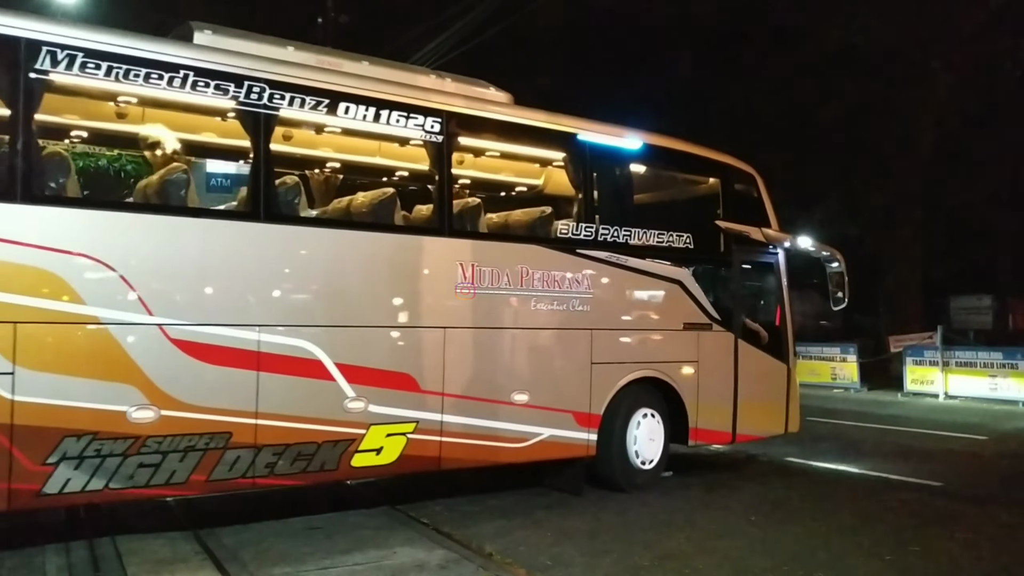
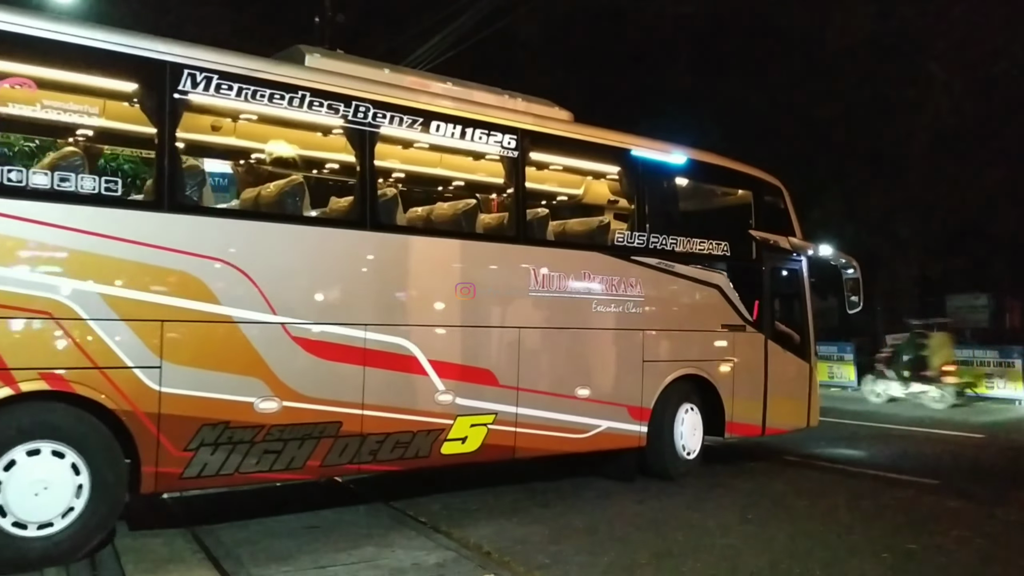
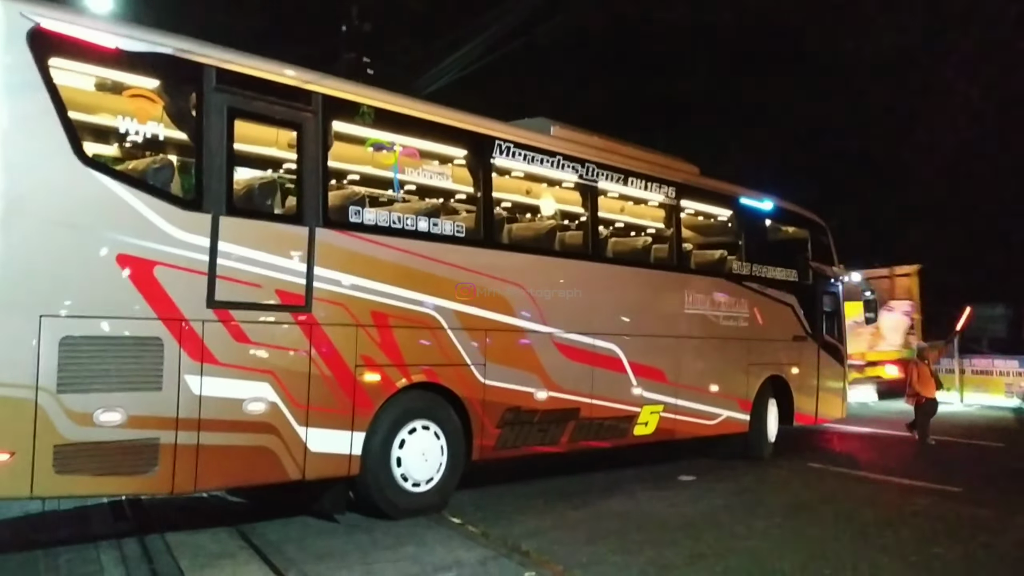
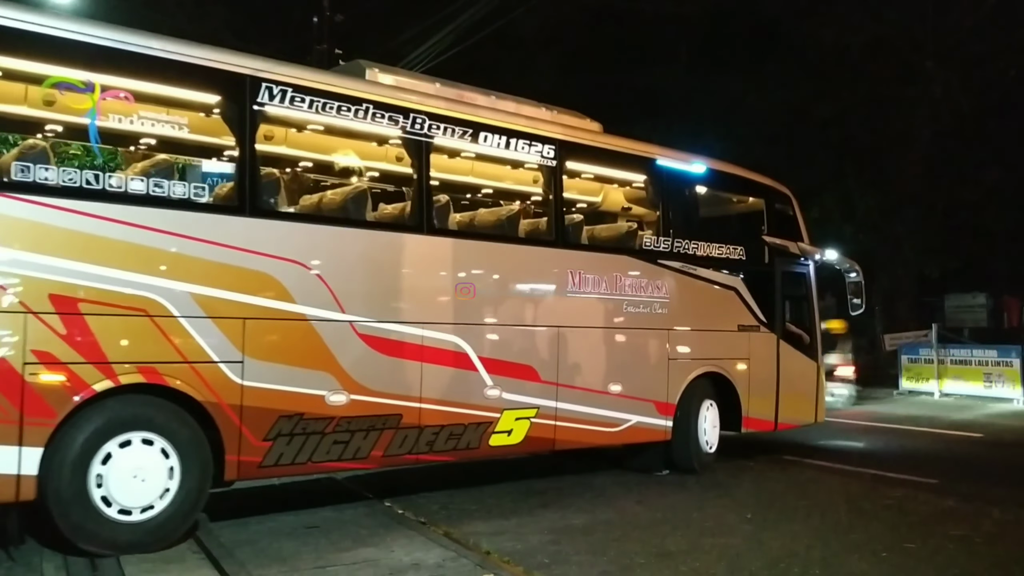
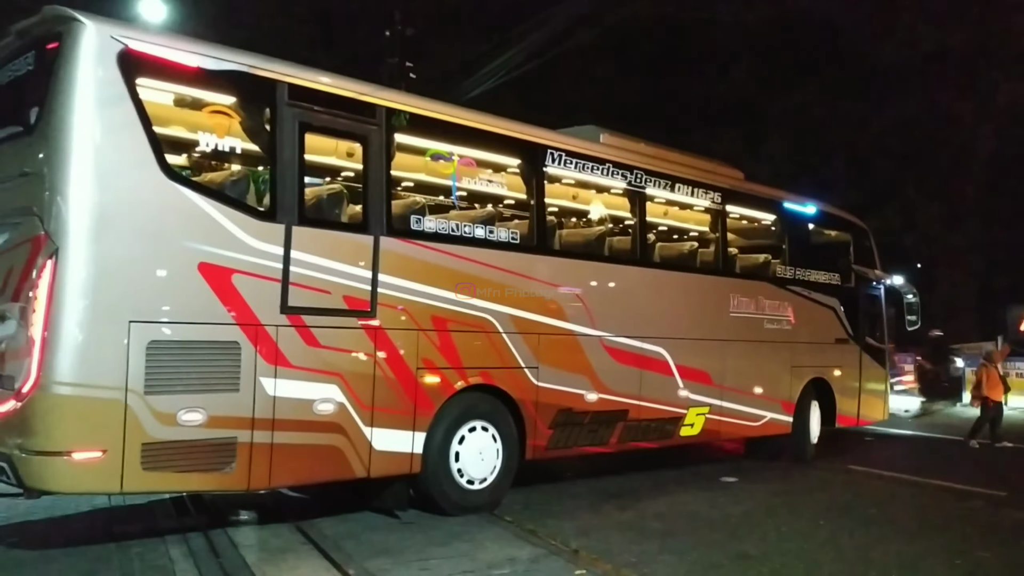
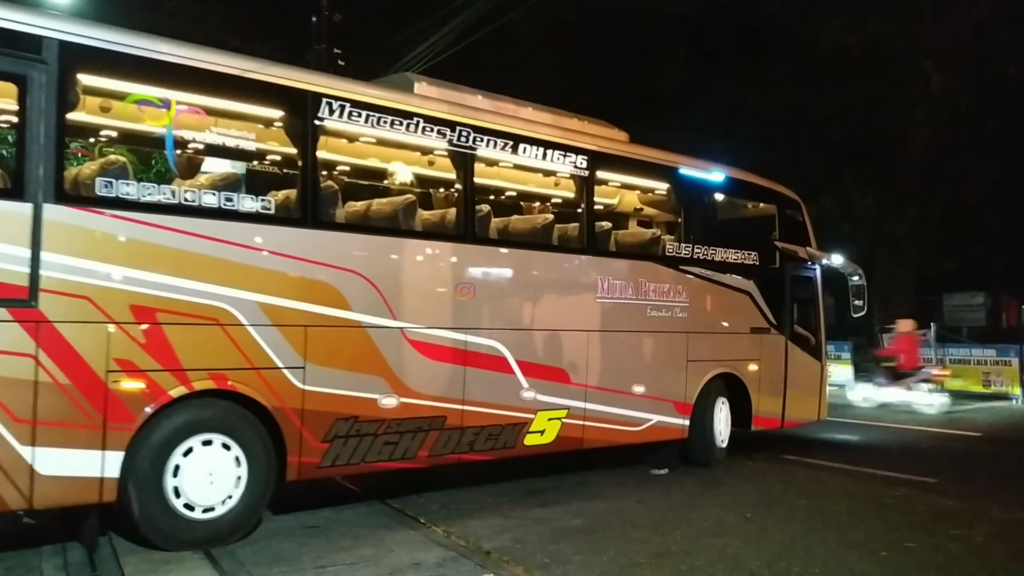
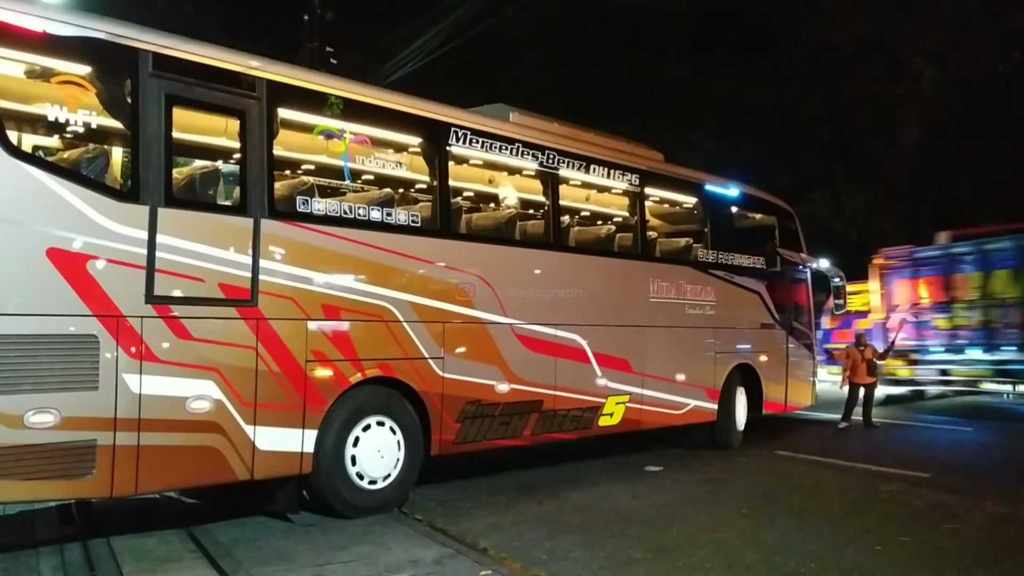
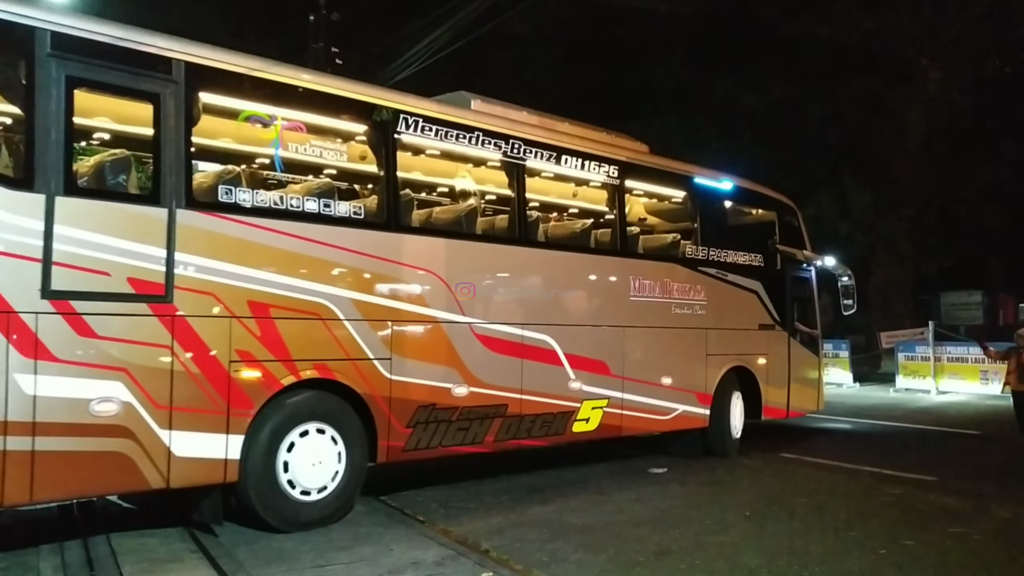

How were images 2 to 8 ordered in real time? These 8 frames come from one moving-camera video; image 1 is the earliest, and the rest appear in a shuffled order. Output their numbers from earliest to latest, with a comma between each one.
2, 4, 6, 8, 7, 3, 5
